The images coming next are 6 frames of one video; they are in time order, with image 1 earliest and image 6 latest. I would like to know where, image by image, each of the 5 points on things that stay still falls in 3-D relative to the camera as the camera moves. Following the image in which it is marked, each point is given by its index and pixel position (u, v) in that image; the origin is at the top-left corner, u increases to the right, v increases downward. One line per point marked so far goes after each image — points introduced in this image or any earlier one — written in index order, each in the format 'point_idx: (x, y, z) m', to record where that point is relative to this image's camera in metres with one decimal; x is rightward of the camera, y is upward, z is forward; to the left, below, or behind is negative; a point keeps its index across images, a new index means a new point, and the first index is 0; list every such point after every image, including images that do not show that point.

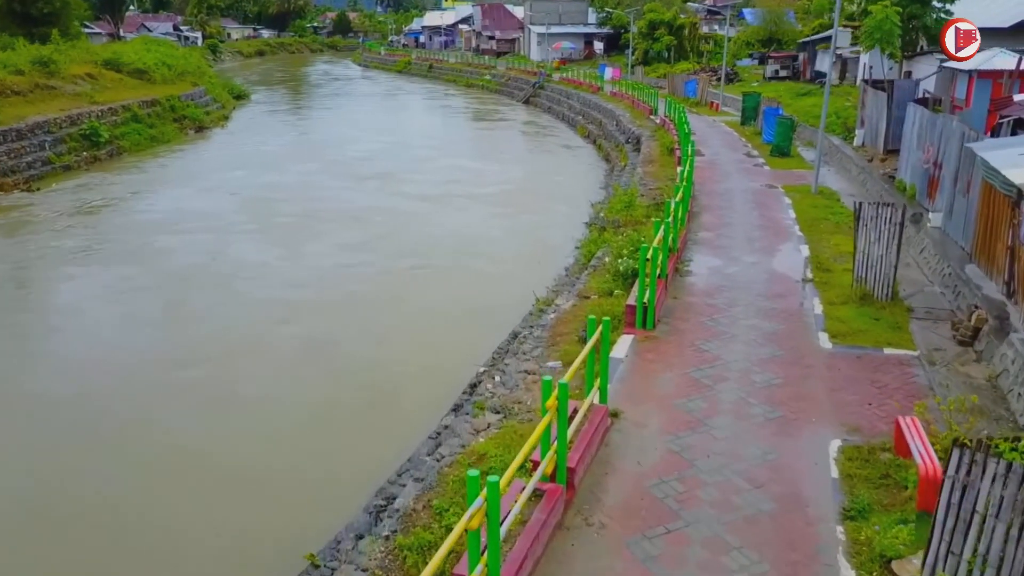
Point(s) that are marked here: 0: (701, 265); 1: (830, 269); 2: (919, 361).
0: (+2.4, +0.3, +10.7) m
1: (+4.0, +0.2, +10.4) m
2: (+3.6, -0.7, +7.5) m
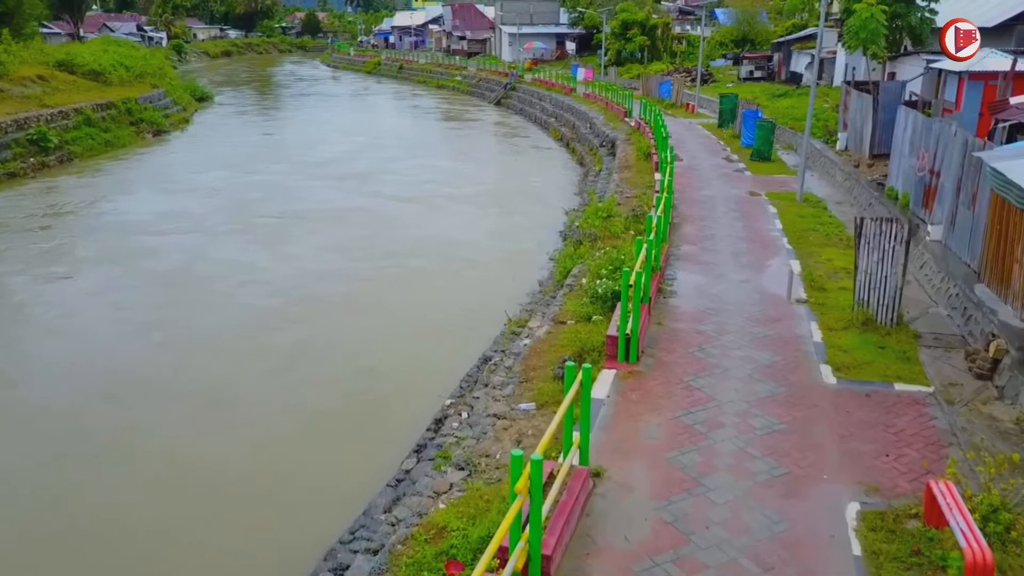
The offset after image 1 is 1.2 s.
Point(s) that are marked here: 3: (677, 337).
0: (+2.0, 0.0, +9.9) m
1: (+3.6, 0.0, +9.6) m
2: (+3.4, -0.9, +6.7) m
3: (+1.6, -0.5, +8.2) m
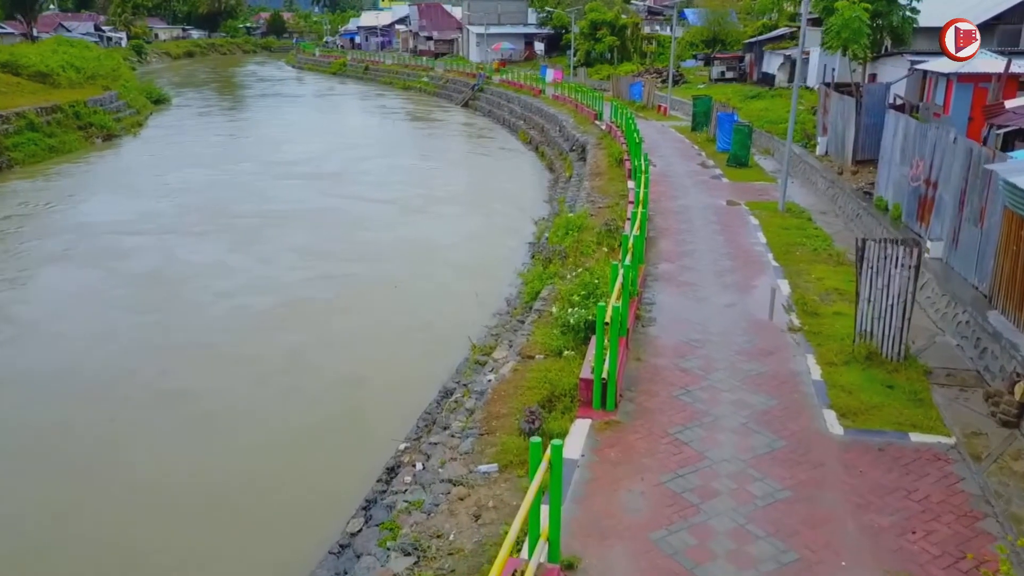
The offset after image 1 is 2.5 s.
0: (+1.6, -0.2, +8.9) m
1: (+3.2, -0.3, +8.7) m
2: (+3.1, -1.2, +5.8) m
3: (+1.3, -0.8, +7.2) m
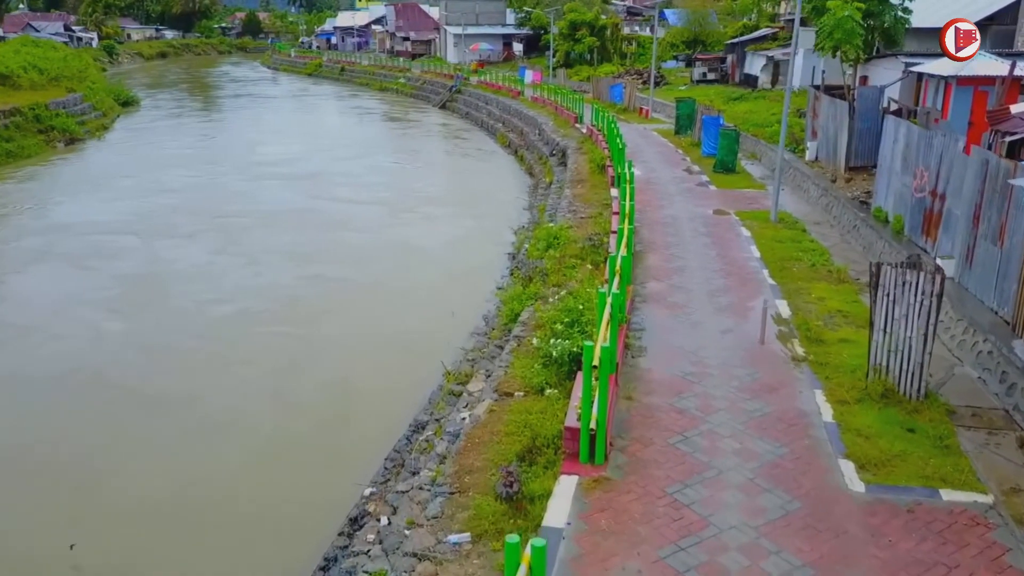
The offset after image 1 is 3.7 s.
0: (+1.4, -0.5, +8.1) m
1: (+3.0, -0.5, +8.0) m
2: (+2.9, -1.4, +5.0) m
3: (+1.1, -1.0, +6.4) m
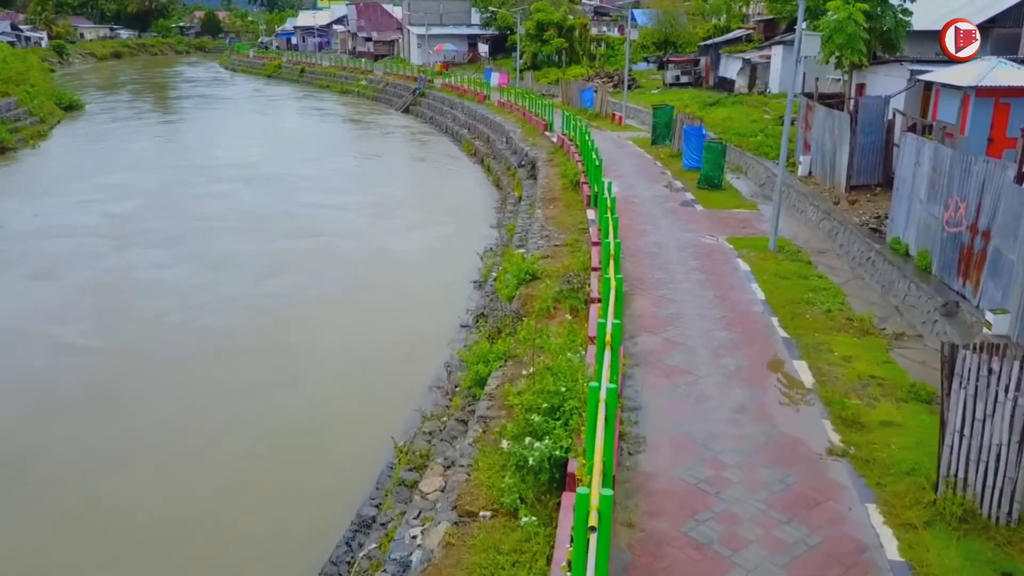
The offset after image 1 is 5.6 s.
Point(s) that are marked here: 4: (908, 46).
0: (+1.1, -1.0, +6.5) m
1: (+2.7, -1.0, +6.4) m
2: (+2.8, -1.9, +3.5) m
3: (+0.9, -1.6, +4.8) m
4: (+8.5, +5.2, +18.0) m
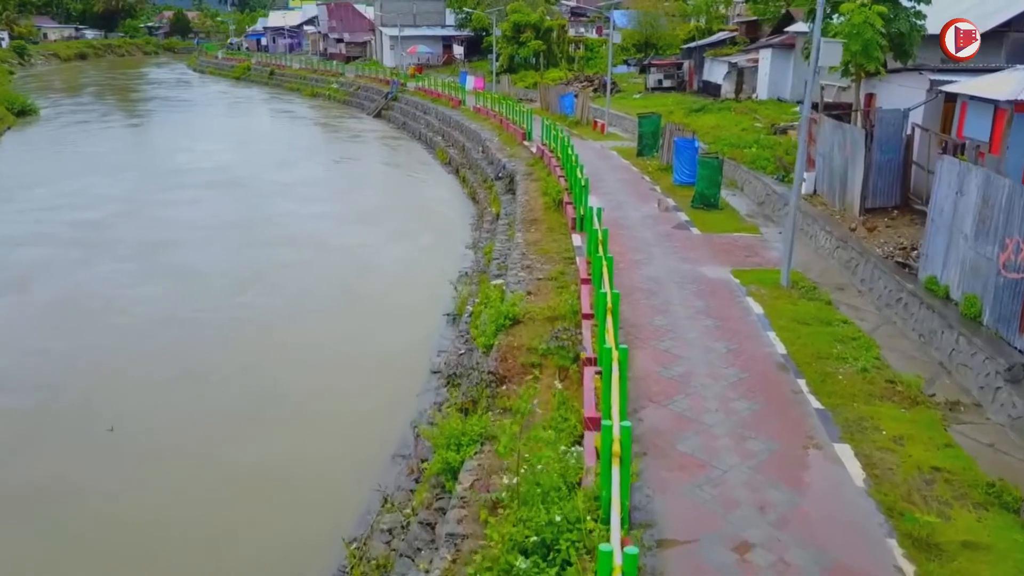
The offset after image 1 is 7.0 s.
0: (+1.0, -1.5, +5.1) m
1: (+2.6, -1.5, +5.0) m
2: (+2.7, -2.4, +2.1) m
3: (+0.8, -2.1, +3.4) m
4: (+8.0, +4.8, +16.8) m
